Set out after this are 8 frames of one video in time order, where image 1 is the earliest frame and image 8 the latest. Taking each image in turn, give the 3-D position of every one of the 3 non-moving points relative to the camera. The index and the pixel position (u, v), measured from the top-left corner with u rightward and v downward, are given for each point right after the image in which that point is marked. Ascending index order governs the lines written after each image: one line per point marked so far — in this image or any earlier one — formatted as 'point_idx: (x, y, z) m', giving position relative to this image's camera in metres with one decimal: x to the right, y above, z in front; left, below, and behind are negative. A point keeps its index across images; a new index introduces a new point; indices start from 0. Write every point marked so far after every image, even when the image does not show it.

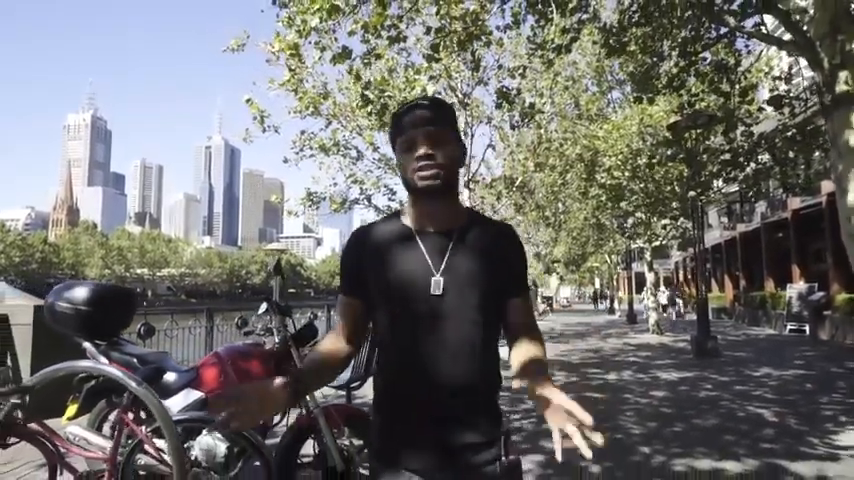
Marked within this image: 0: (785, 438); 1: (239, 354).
0: (+3.2, -1.8, +6.4) m
1: (-1.1, -0.7, +4.3) m
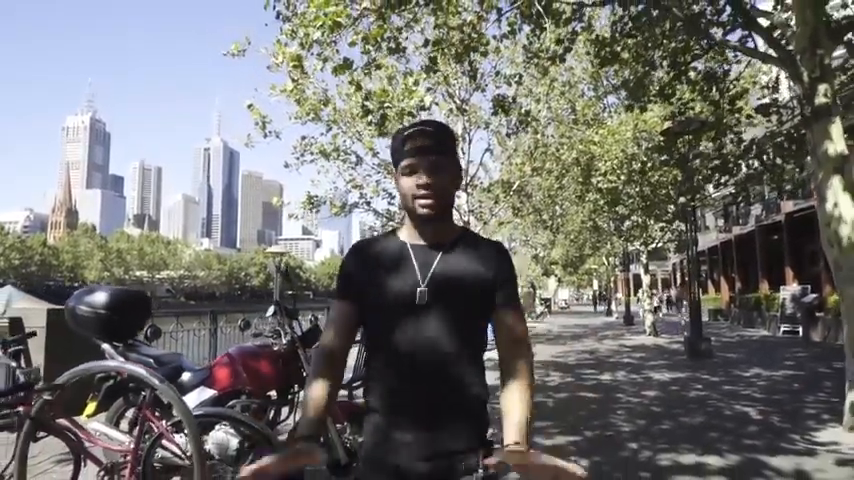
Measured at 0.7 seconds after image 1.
0: (+3.2, -1.8, +6.7) m
1: (-1.1, -0.7, +4.6) m
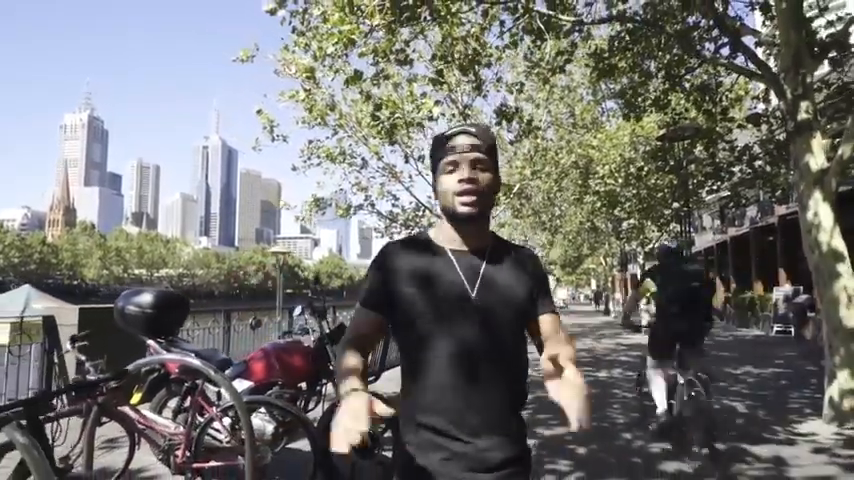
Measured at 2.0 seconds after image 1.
0: (+3.2, -1.9, +7.3) m
1: (-1.0, -0.8, +5.1) m
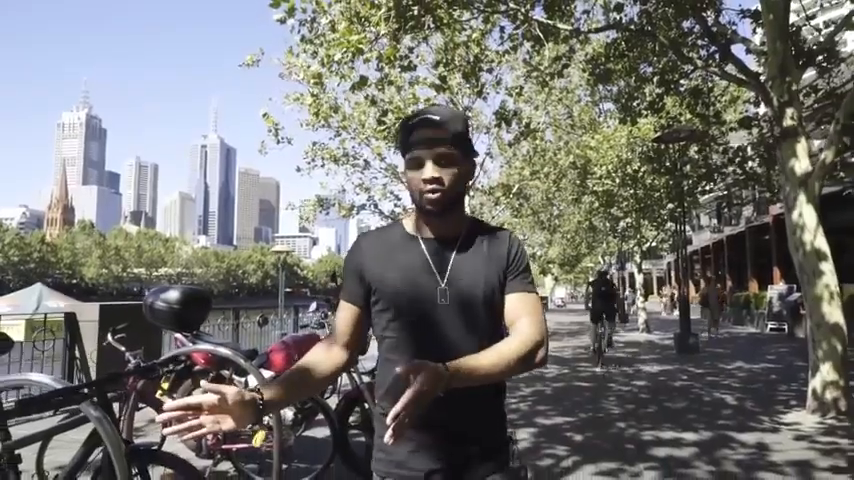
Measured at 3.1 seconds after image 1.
0: (+3.3, -1.9, +7.7) m
1: (-1.0, -0.8, +5.5) m
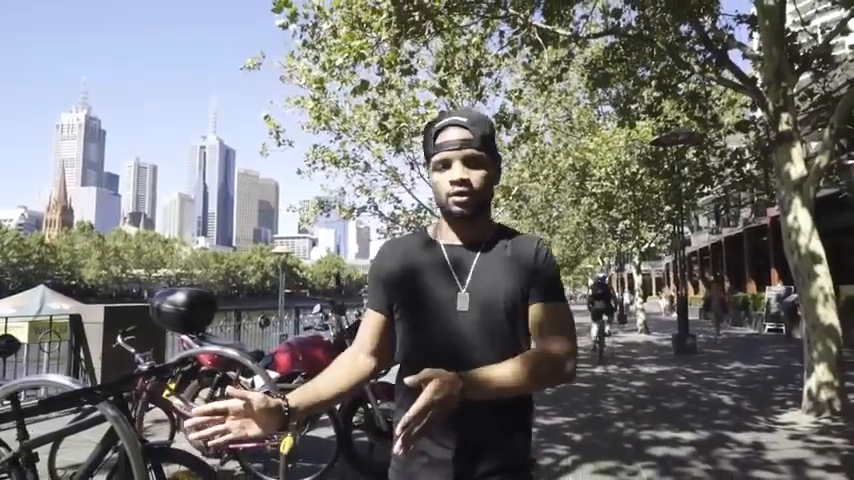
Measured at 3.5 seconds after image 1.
0: (+3.3, -1.9, +7.8) m
1: (-0.9, -0.8, +5.6) m
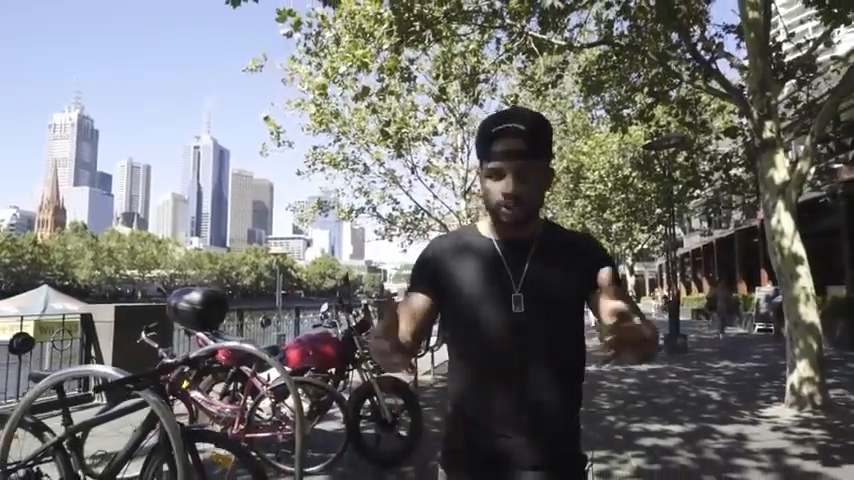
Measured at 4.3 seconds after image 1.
0: (+3.3, -1.9, +8.2) m
1: (-0.9, -0.8, +6.0) m
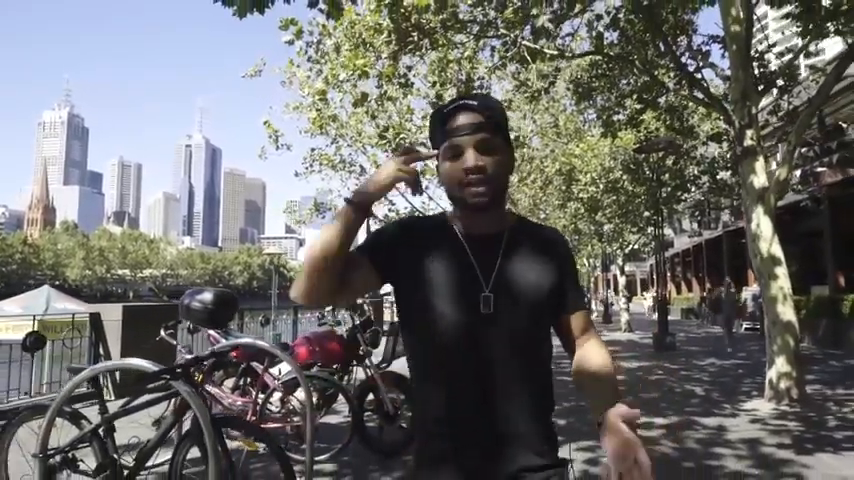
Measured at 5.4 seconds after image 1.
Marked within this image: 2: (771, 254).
0: (+3.3, -1.9, +8.6) m
1: (-0.9, -0.9, +6.4) m
2: (+4.0, -0.2, +8.4) m
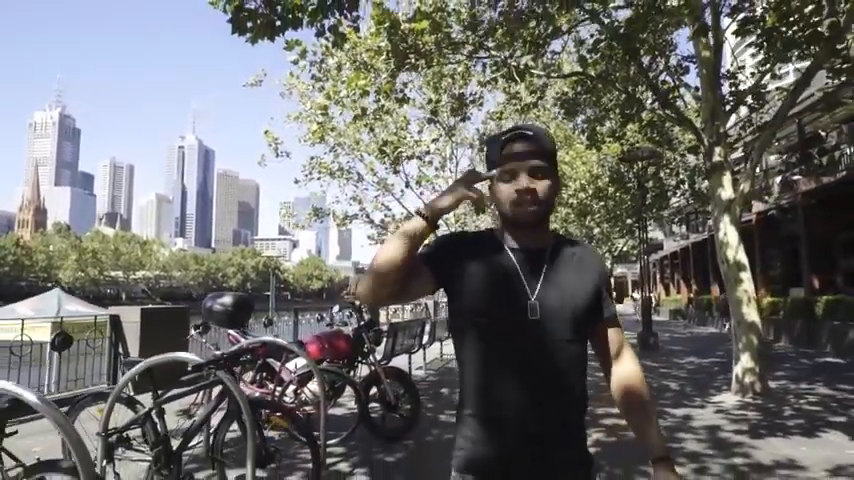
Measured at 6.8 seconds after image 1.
0: (+3.2, -2.0, +9.4) m
1: (-1.0, -1.0, +7.1) m
2: (+3.9, -0.3, +9.2) m
